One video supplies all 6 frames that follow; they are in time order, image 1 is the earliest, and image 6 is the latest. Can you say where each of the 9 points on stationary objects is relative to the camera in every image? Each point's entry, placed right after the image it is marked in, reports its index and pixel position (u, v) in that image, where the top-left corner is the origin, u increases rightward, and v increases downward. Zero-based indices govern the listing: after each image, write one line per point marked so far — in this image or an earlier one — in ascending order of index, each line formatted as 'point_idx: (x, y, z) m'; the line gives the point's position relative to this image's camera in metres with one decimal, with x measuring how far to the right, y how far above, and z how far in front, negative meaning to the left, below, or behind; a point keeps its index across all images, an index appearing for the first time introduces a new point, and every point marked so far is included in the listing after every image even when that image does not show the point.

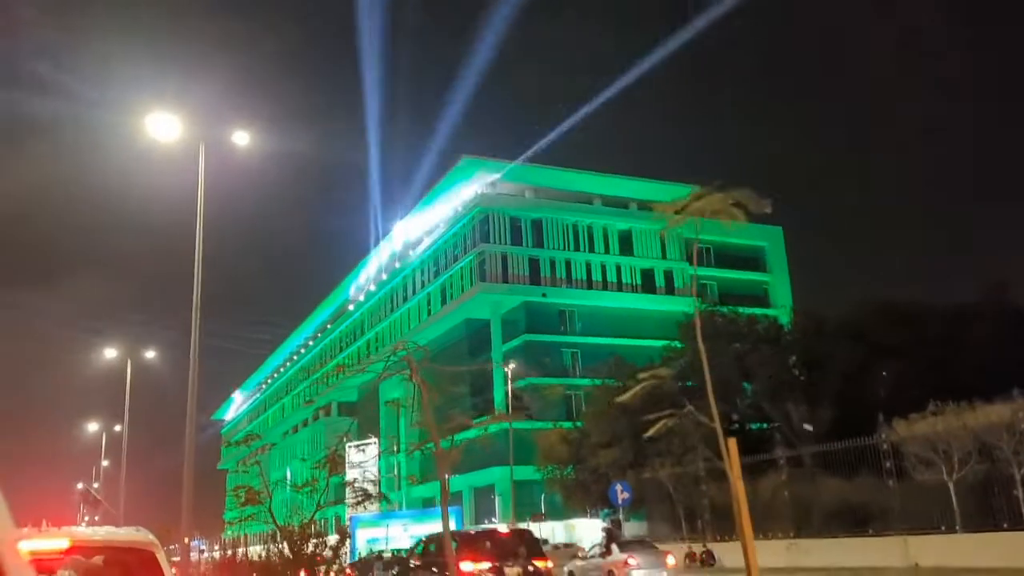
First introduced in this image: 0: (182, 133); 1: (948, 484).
0: (-7.4, +3.4, +19.9) m
1: (+9.2, -4.1, +18.6) m
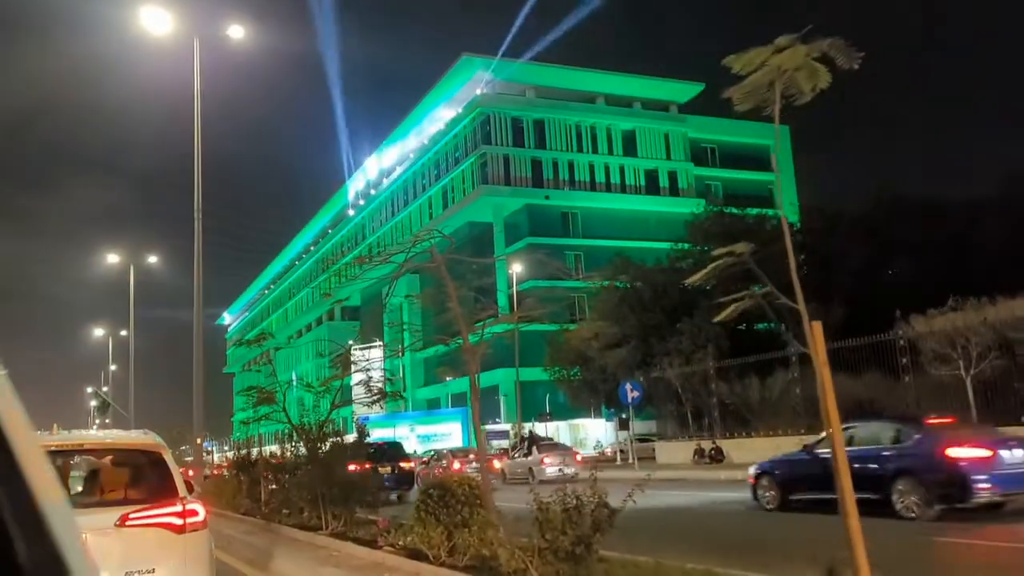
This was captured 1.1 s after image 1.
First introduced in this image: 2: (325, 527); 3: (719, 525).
0: (-7.2, +5.6, +18.9) m
1: (+9.5, -1.9, +18.4) m
2: (-2.6, -3.3, +12.3) m
3: (+3.0, -3.3, +12.0) m
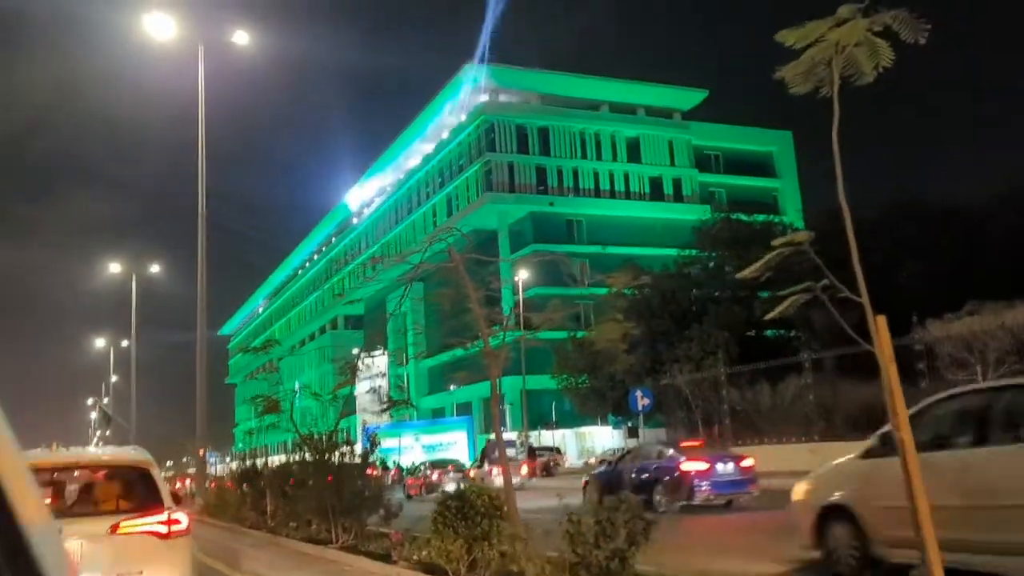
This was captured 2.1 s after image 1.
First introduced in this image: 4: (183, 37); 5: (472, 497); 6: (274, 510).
0: (-7.1, +5.4, +18.7) m
1: (+9.7, -2.0, +18.1) m
2: (-2.4, -3.4, +12.0) m
3: (+3.2, -3.3, +11.7) m
4: (-7.2, +5.6, +19.4) m
5: (-0.3, -1.7, +7.2) m
6: (-4.1, -3.8, +15.2) m
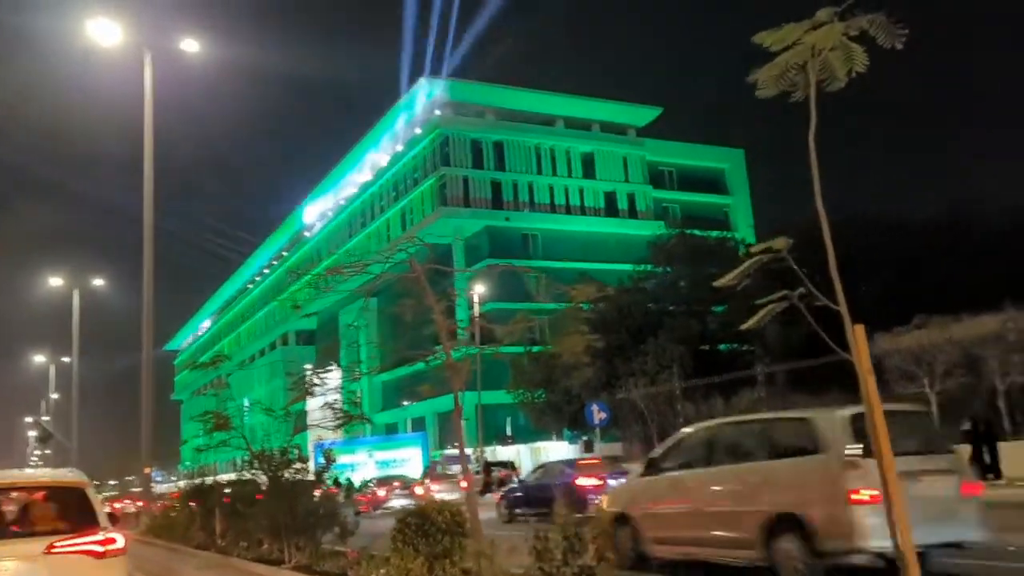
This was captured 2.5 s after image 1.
0: (-8.0, +5.2, +18.2) m
1: (+8.8, -2.3, +18.4) m
2: (-3.0, -3.6, +11.6) m
3: (+2.6, -3.5, +11.7) m
4: (-8.2, +5.3, +18.9) m
5: (-0.6, -1.8, +7.0) m
6: (-4.8, -4.1, +14.7) m
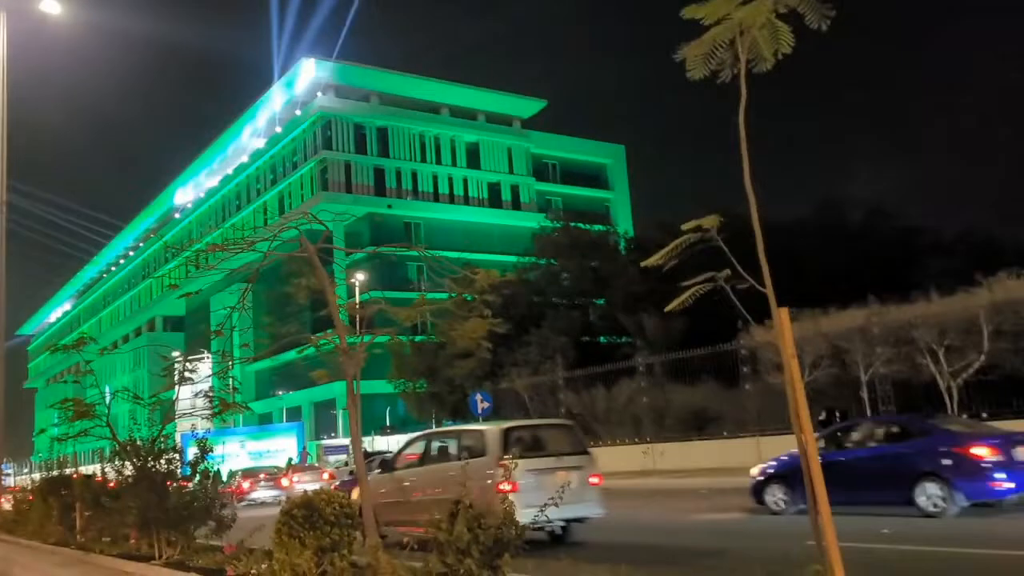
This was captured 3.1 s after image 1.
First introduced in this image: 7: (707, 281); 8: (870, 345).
0: (-10.1, +5.6, +16.7) m
1: (+6.3, -2.2, +19.2) m
2: (-4.4, -3.3, +10.9) m
3: (+1.1, -3.4, +11.8) m
4: (-10.4, +5.7, +17.4) m
5: (-1.5, -1.7, +6.7) m
6: (-6.7, -3.7, +13.8) m
7: (+0.7, 0.0, +3.3) m
8: (+7.3, -1.2, +18.3) m
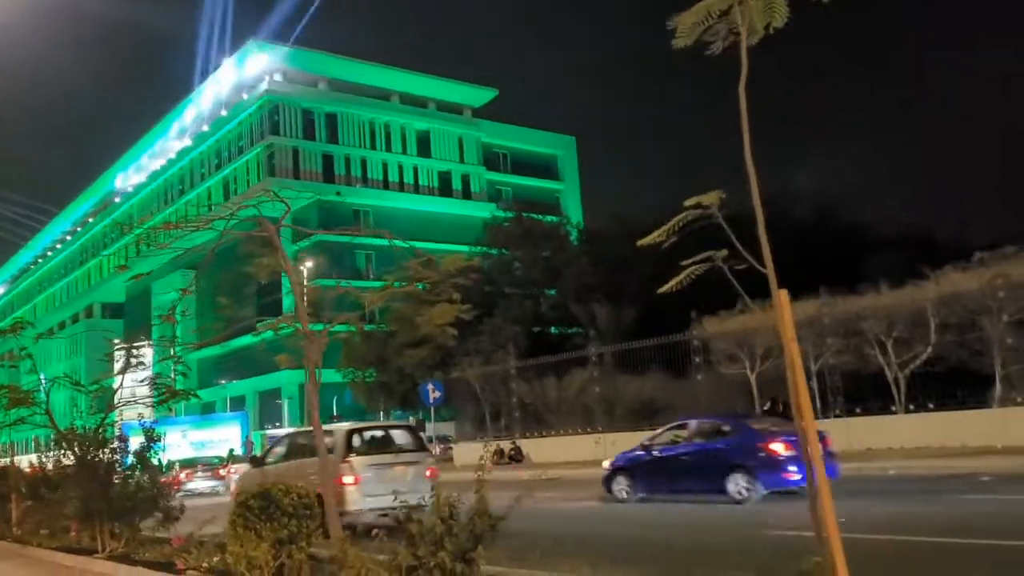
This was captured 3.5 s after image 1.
0: (-10.8, +5.9, +15.9) m
1: (+5.3, -2.0, +19.4) m
2: (-5.0, -3.1, +10.5) m
3: (+0.5, -3.2, +11.7) m
4: (-11.2, +6.1, +16.5) m
5: (-1.7, -1.5, +6.4) m
6: (-7.4, -3.5, +13.2) m
7: (+0.7, +0.1, +3.2) m
8: (+6.3, -1.1, +18.5) m
